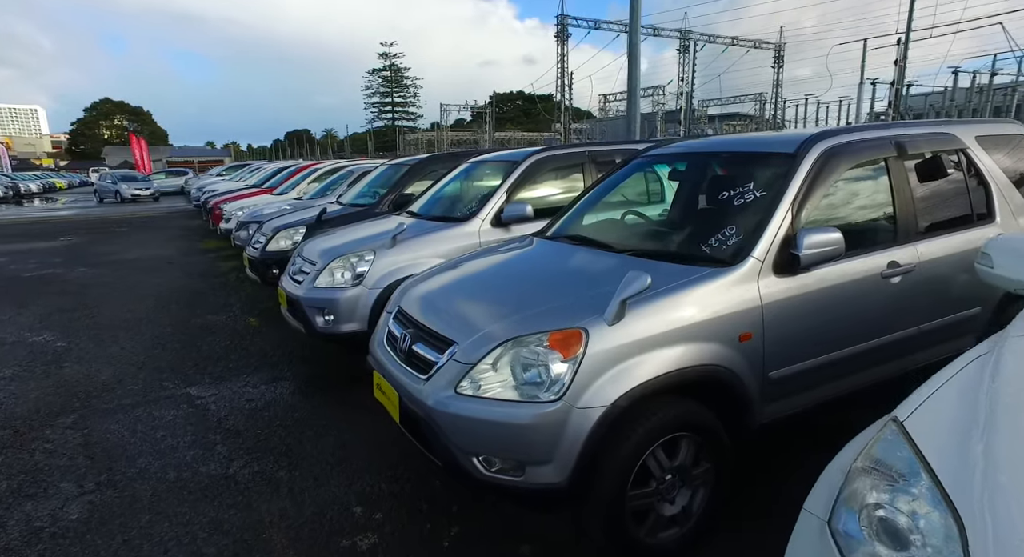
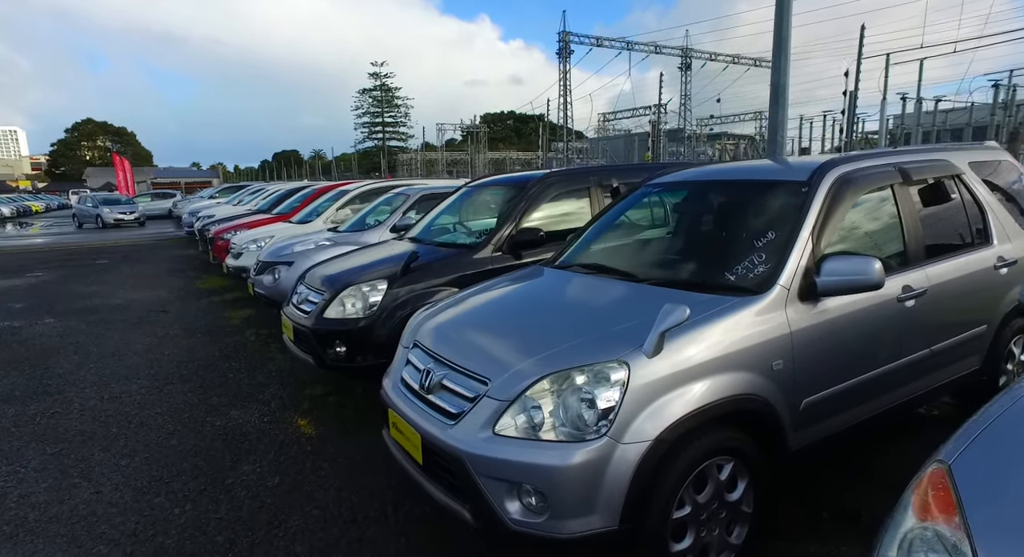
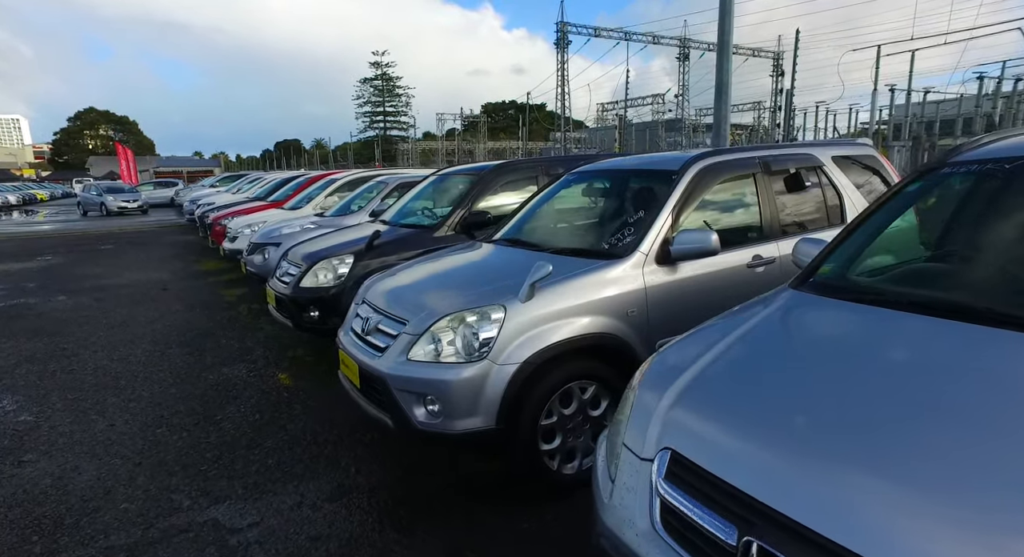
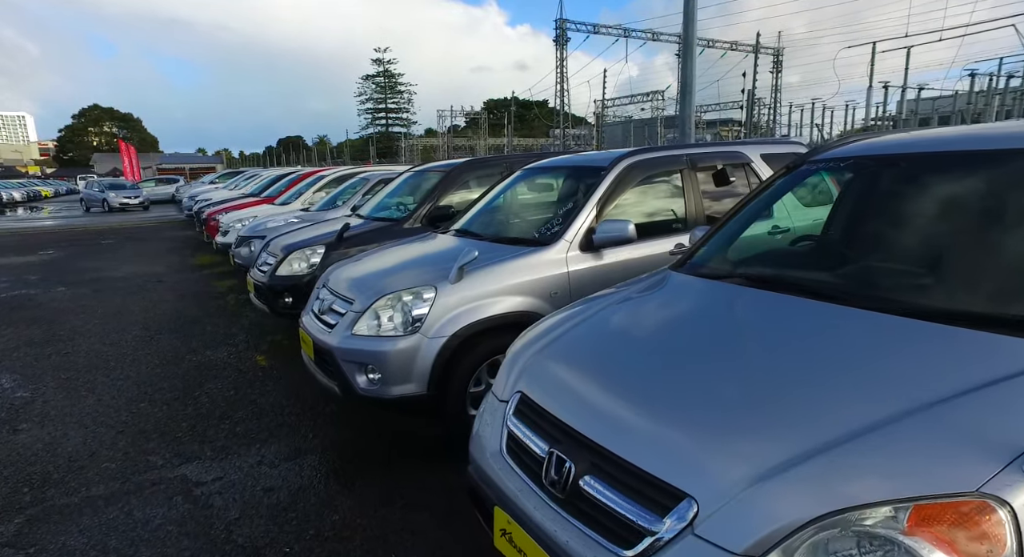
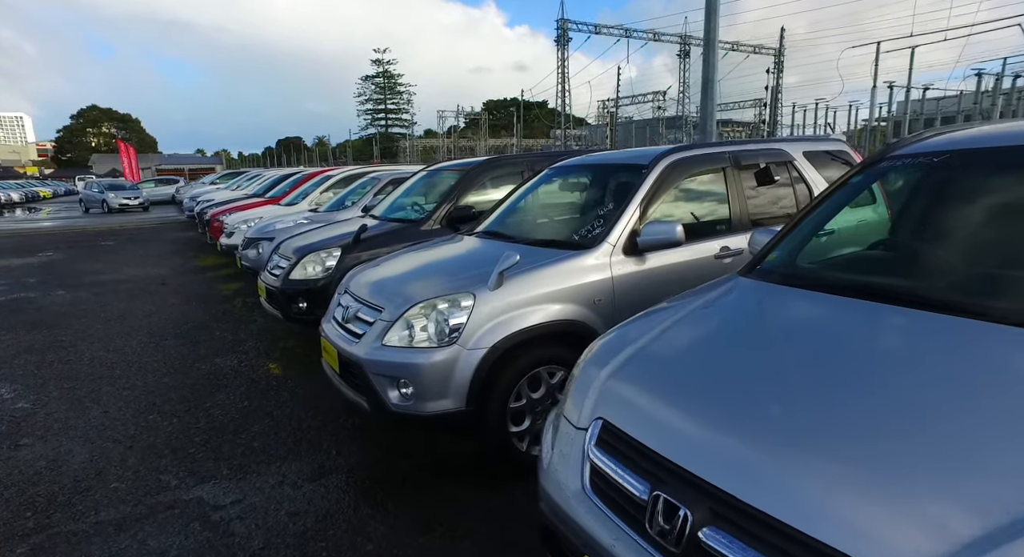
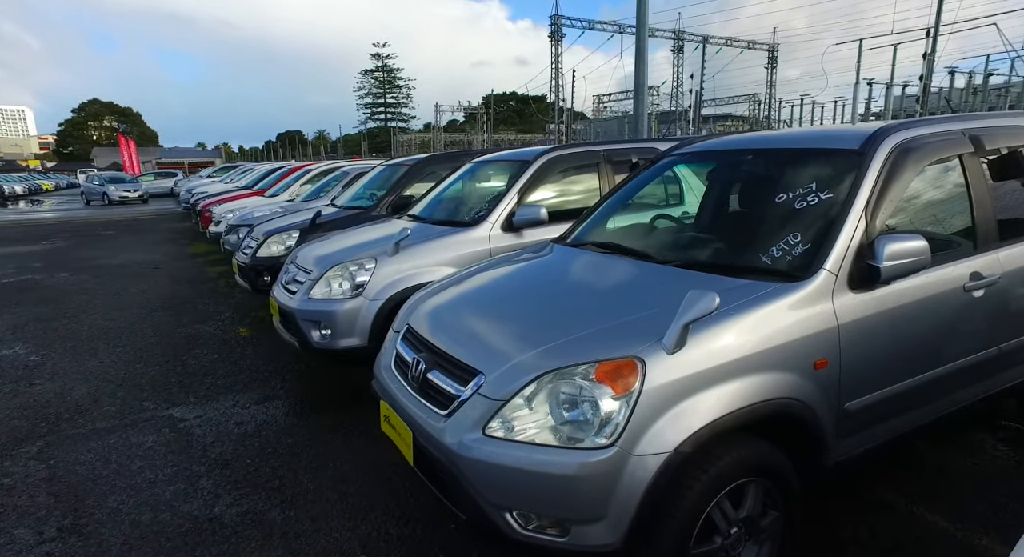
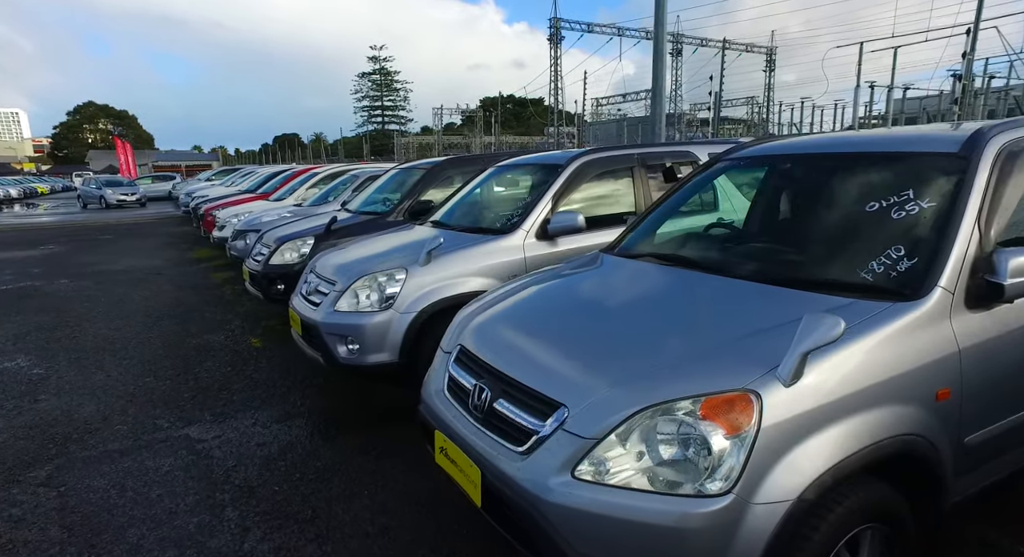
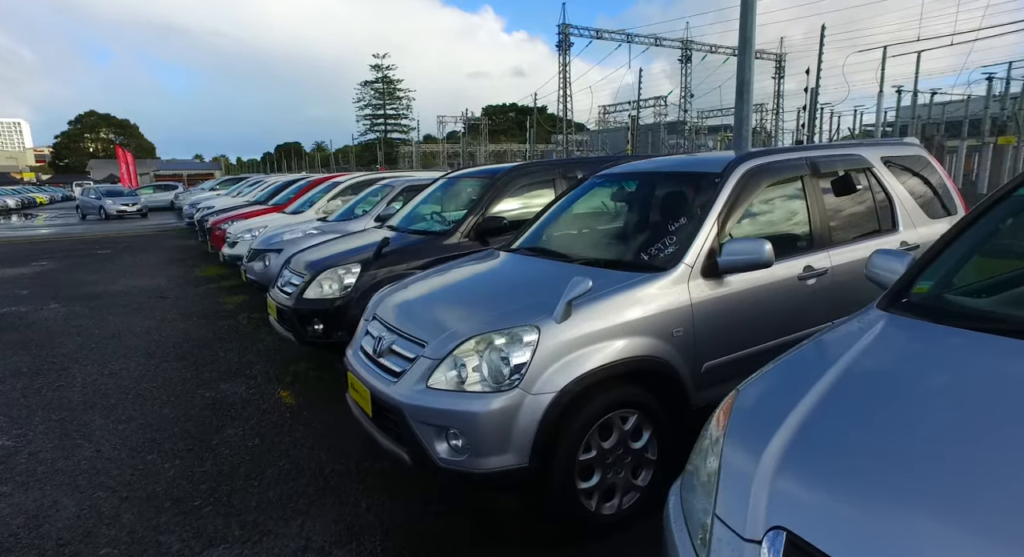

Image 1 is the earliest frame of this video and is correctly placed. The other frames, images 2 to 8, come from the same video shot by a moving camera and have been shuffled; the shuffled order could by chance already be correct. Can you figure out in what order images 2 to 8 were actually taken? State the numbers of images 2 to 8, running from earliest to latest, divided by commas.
6, 7, 4, 5, 3, 8, 2
